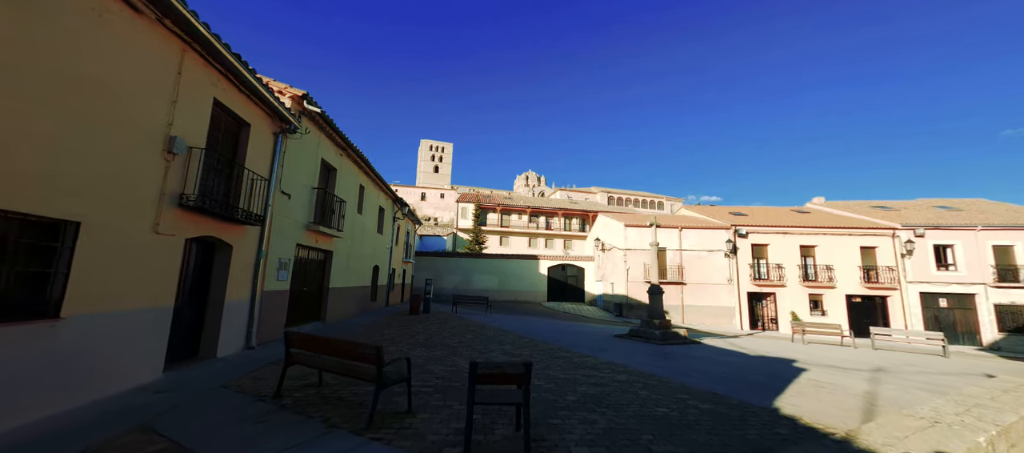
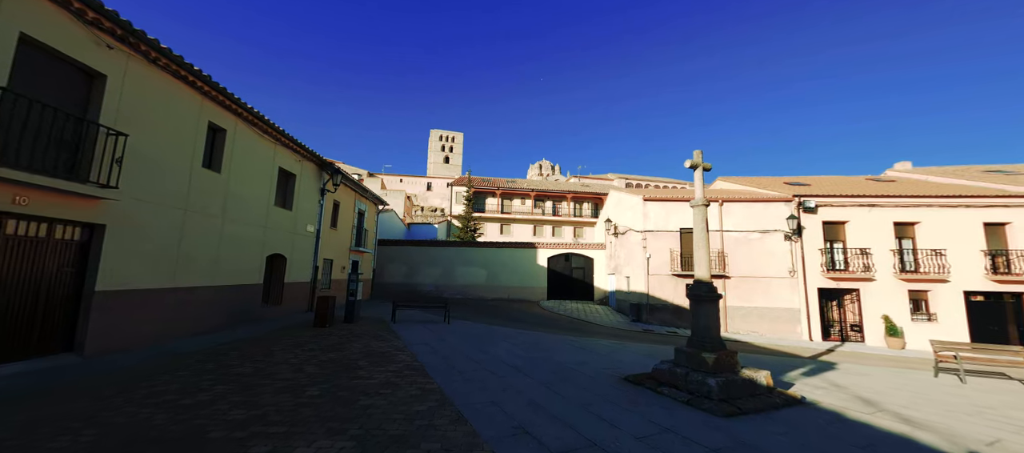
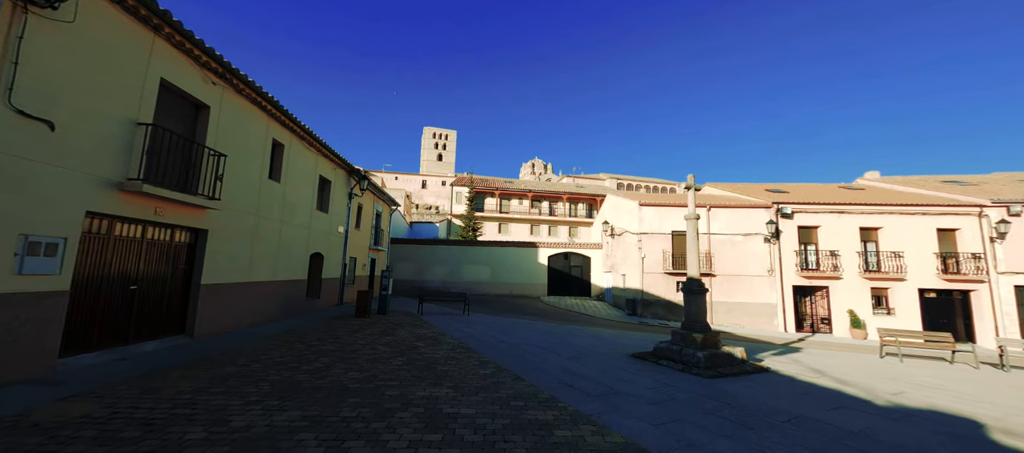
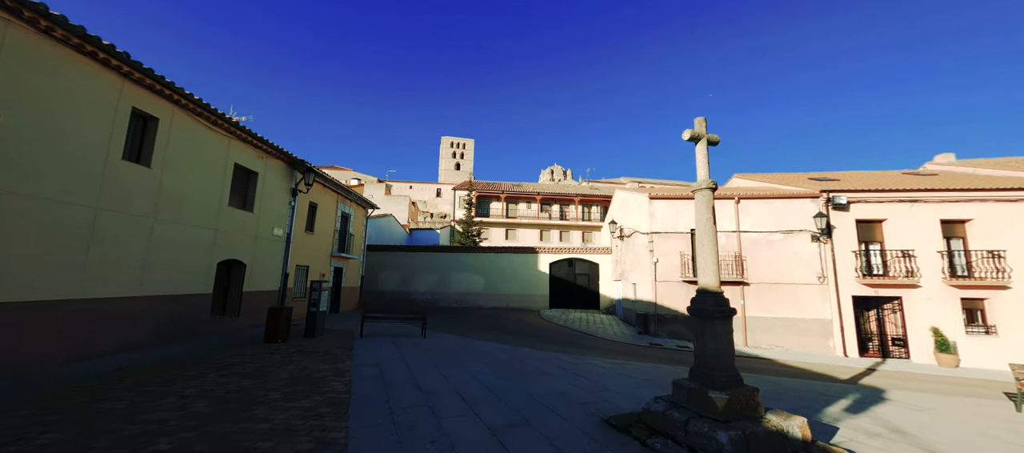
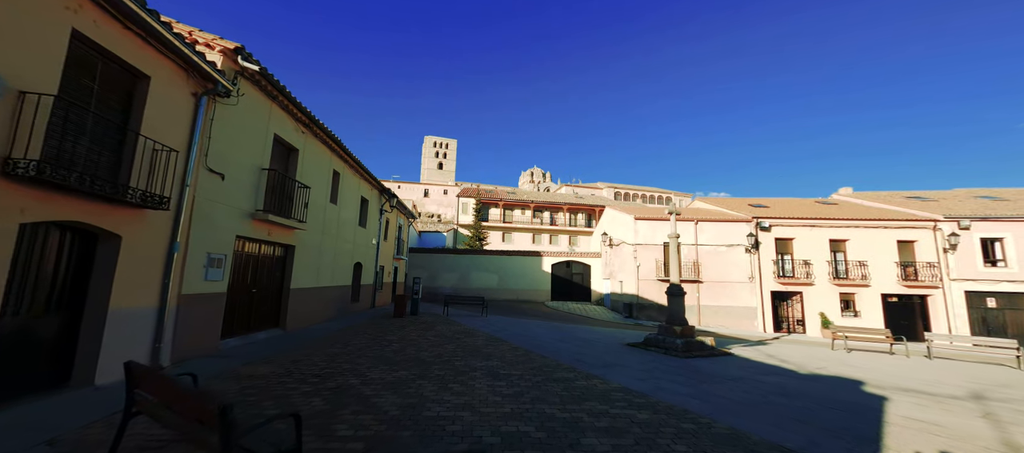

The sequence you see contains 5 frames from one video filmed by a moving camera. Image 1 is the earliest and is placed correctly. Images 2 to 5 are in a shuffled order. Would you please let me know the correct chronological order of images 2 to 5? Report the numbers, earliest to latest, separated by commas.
5, 3, 2, 4
